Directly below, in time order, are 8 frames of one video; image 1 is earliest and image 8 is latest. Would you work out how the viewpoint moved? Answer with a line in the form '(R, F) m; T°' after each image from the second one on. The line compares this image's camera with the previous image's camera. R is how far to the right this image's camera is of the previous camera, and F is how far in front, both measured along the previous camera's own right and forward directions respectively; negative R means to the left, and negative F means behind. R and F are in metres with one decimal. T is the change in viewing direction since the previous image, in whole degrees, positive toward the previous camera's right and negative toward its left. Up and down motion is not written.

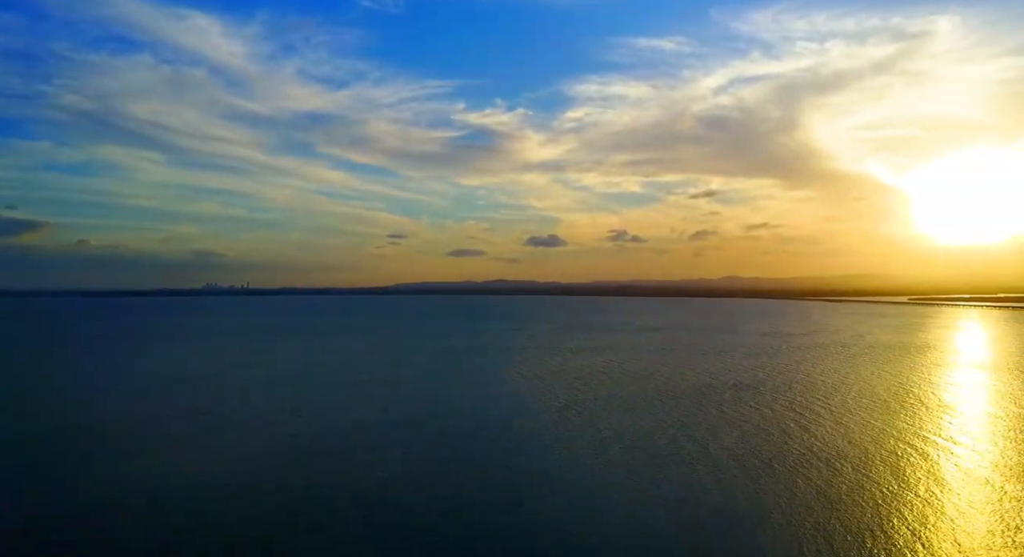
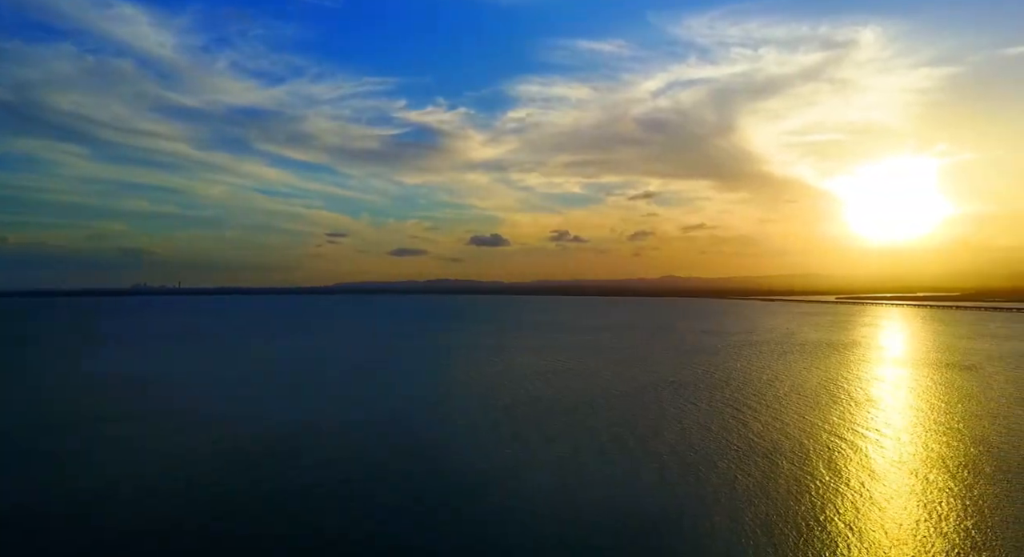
(-0.9, -0.6) m; +6°
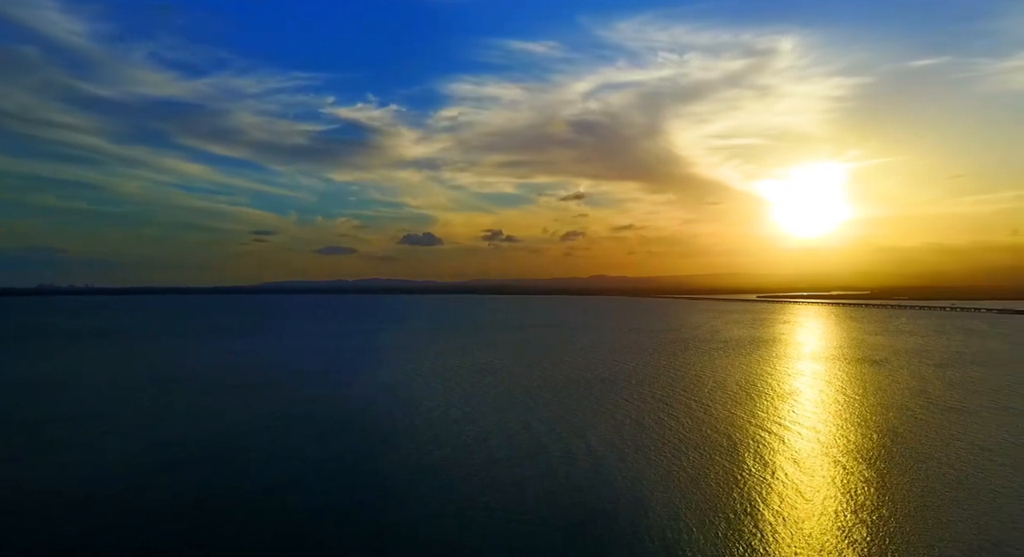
(+0.2, +1.2) m; +7°
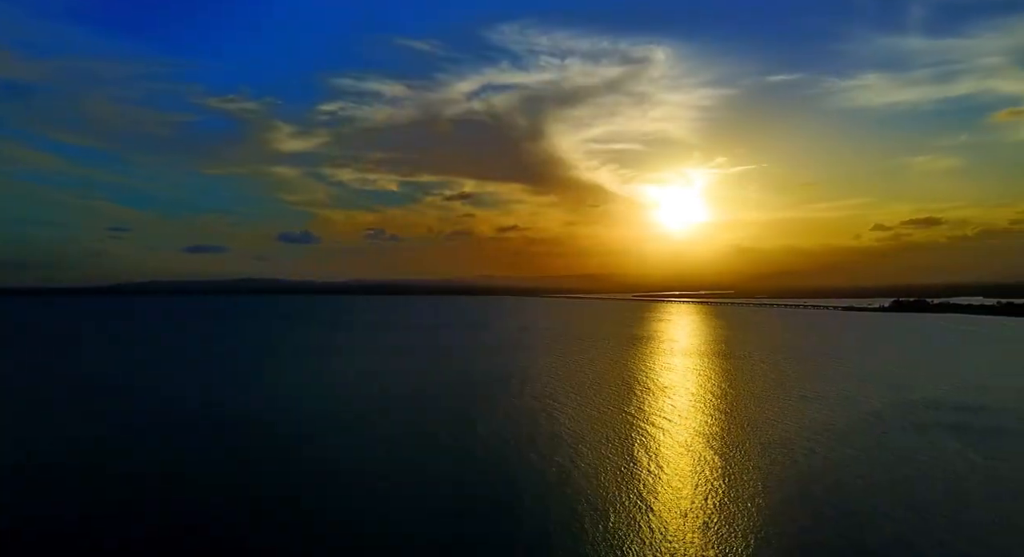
(+0.2, +1.4) m; +11°
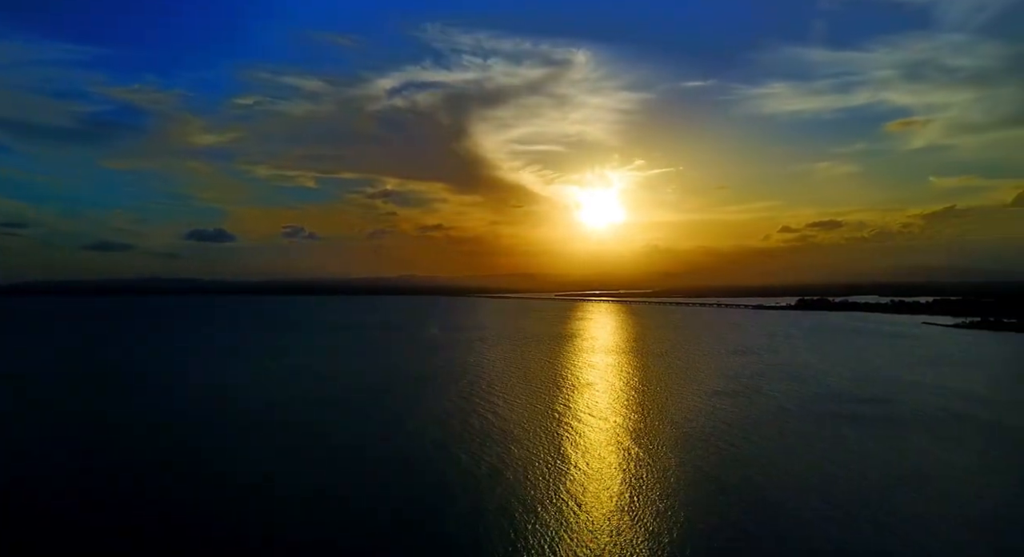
(+0.1, +0.6) m; +8°
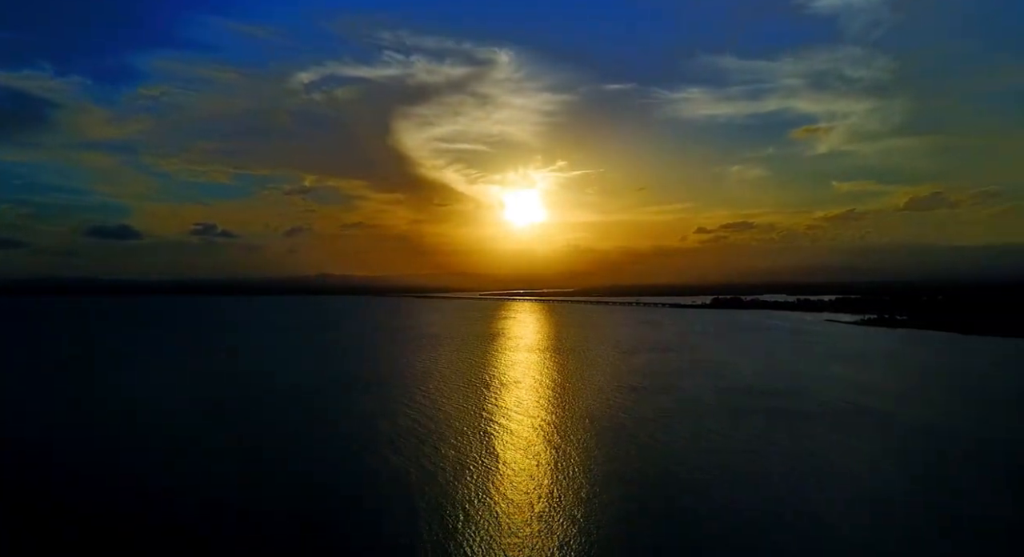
(+0.1, +0.5) m; +8°
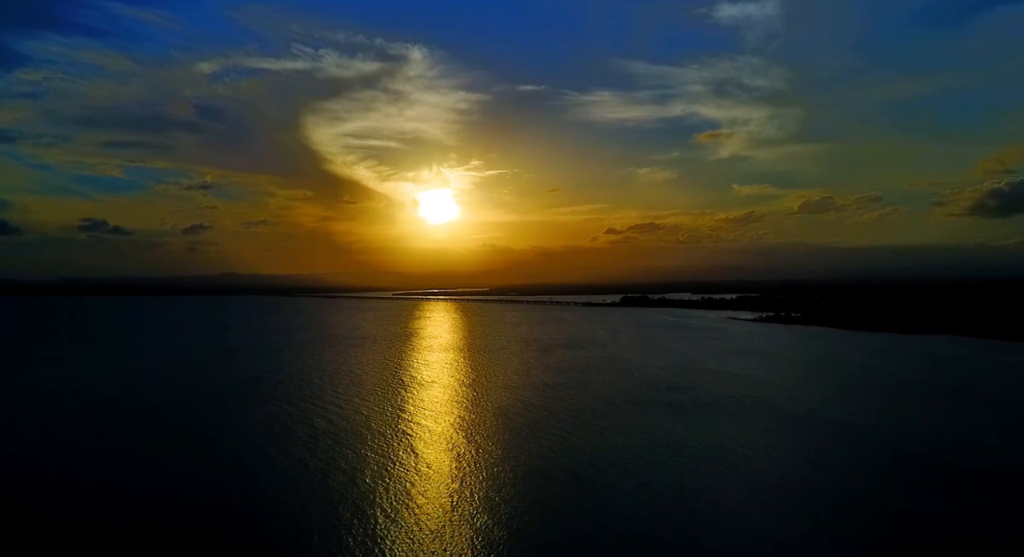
(+0.1, +0.4) m; +9°
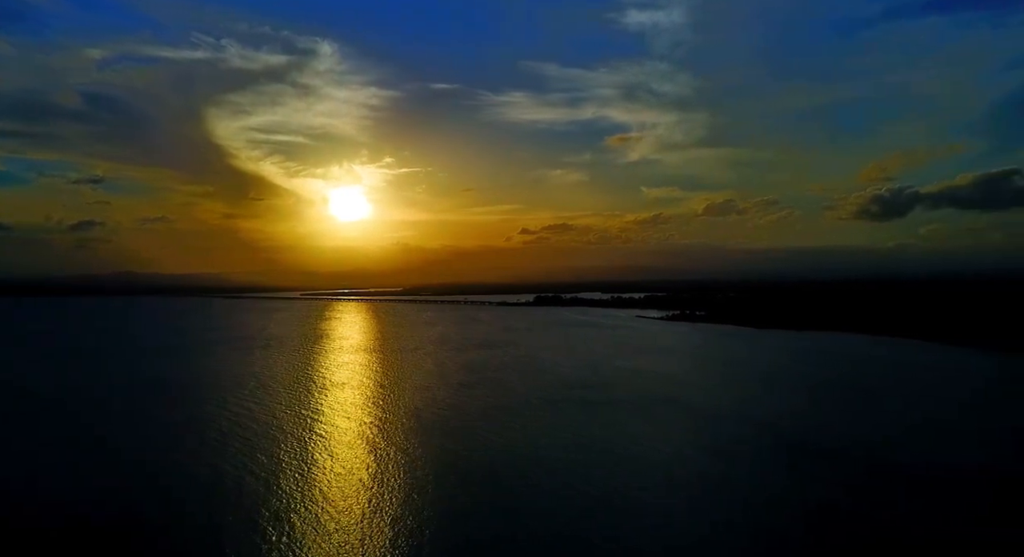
(0.0, +0.3) m; +9°
